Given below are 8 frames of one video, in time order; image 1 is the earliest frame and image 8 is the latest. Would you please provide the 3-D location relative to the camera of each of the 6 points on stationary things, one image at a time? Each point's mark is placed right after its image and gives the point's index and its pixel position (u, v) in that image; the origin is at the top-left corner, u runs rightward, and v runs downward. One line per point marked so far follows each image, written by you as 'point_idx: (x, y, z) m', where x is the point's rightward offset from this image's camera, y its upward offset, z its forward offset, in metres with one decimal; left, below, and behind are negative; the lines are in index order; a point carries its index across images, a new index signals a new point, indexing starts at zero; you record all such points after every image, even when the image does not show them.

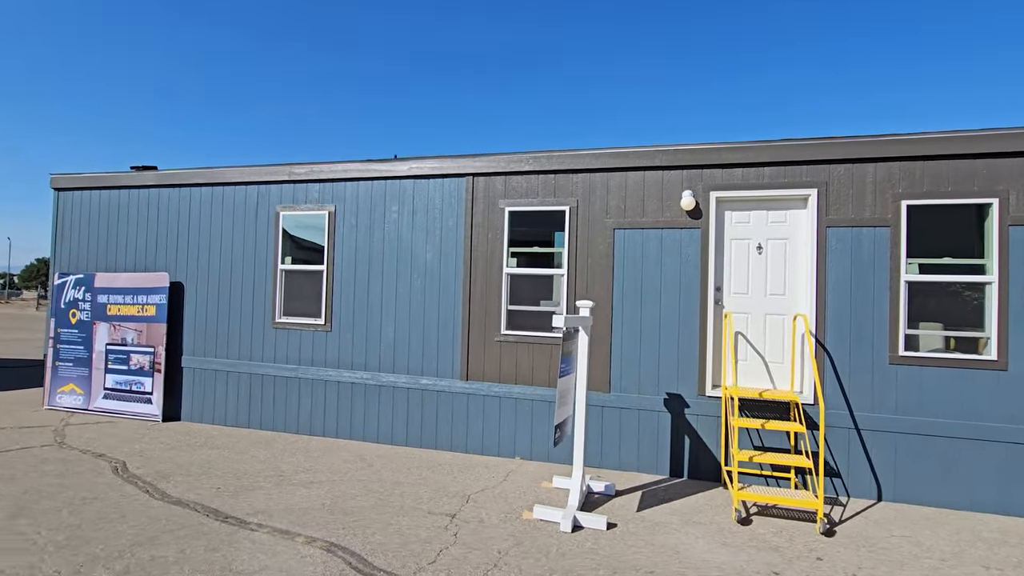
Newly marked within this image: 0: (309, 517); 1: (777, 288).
0: (-1.8, -2.0, +4.5) m
1: (+3.0, 0.0, +5.7) m
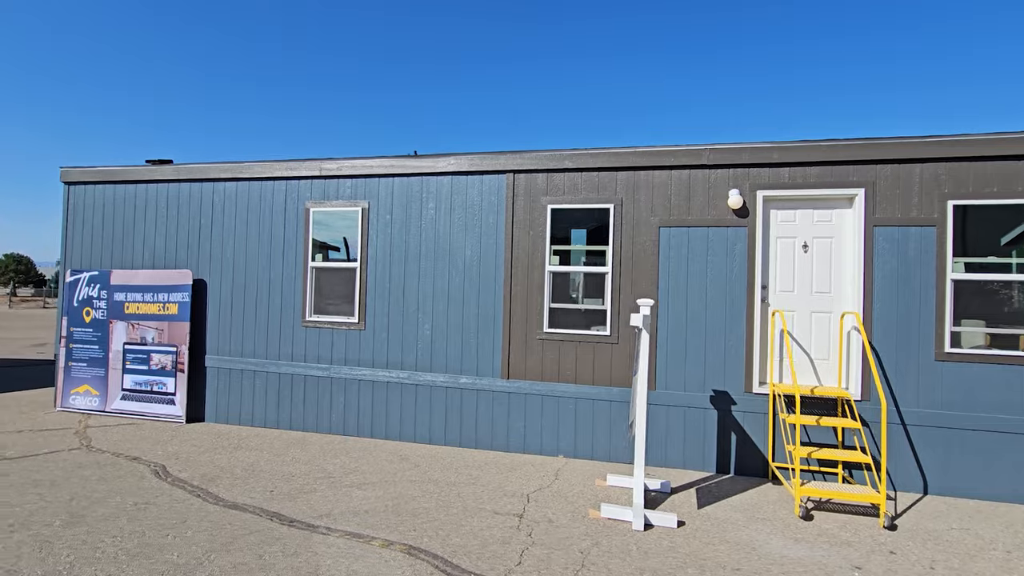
0: (-1.2, -2.0, +4.4) m
1: (+3.5, 0.0, +5.8) m
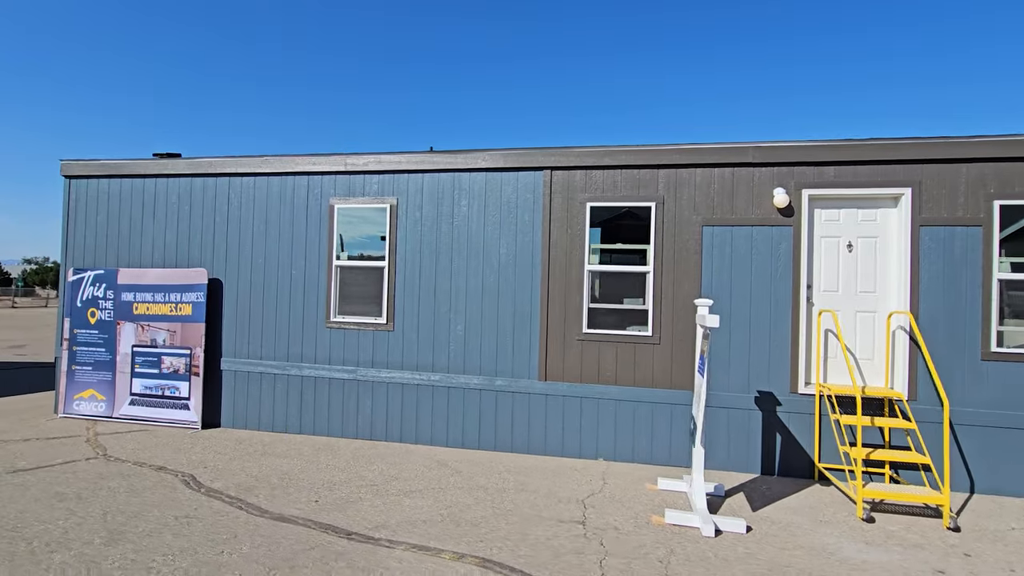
0: (-0.6, -2.0, +4.2) m
1: (+4.0, 0.0, +5.7) m
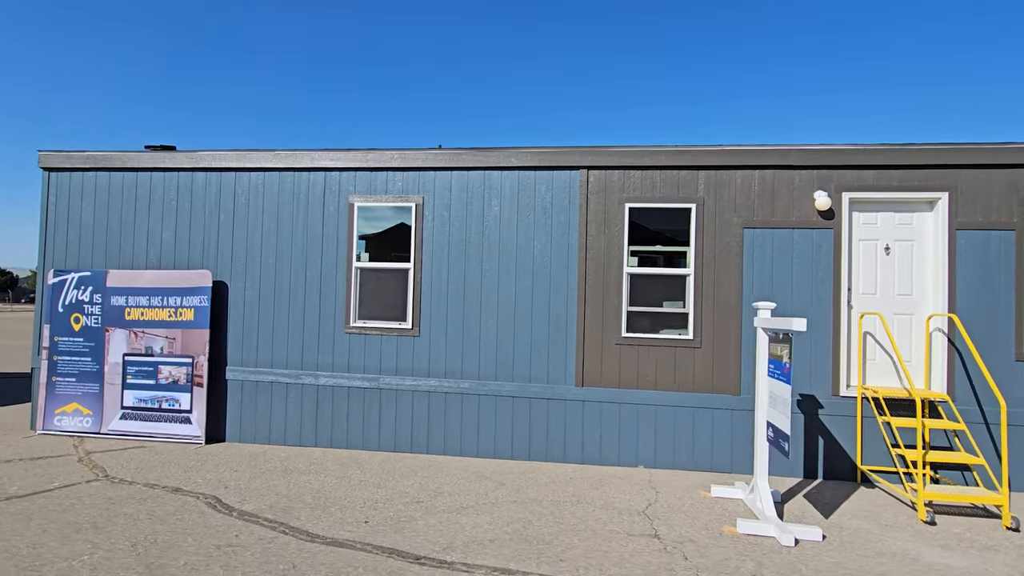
0: (0.0, -2.0, +3.9) m
1: (+4.5, 0.0, +5.8) m
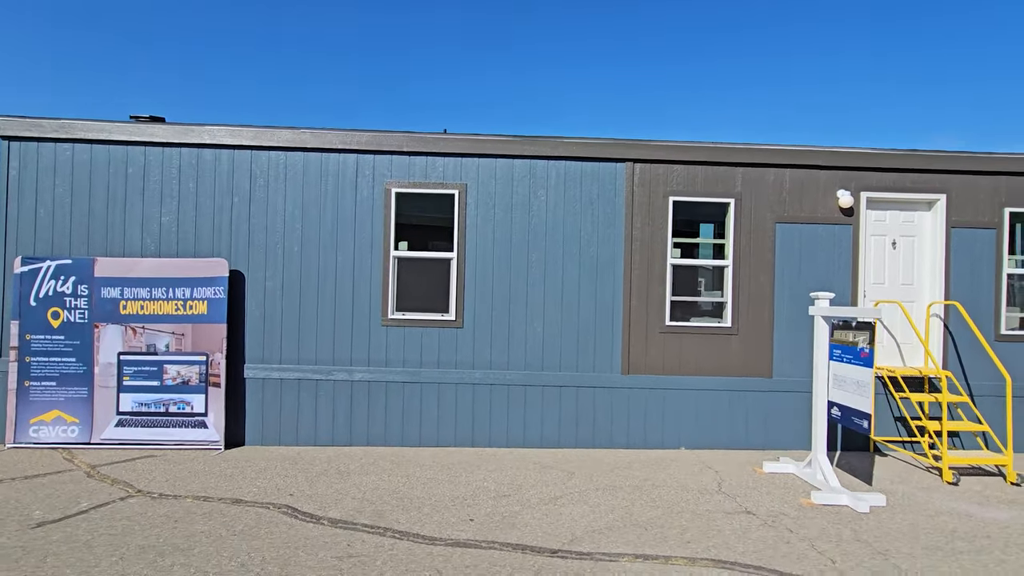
0: (+0.9, -2.0, +4.0) m
1: (+5.1, +0.1, +6.6) m
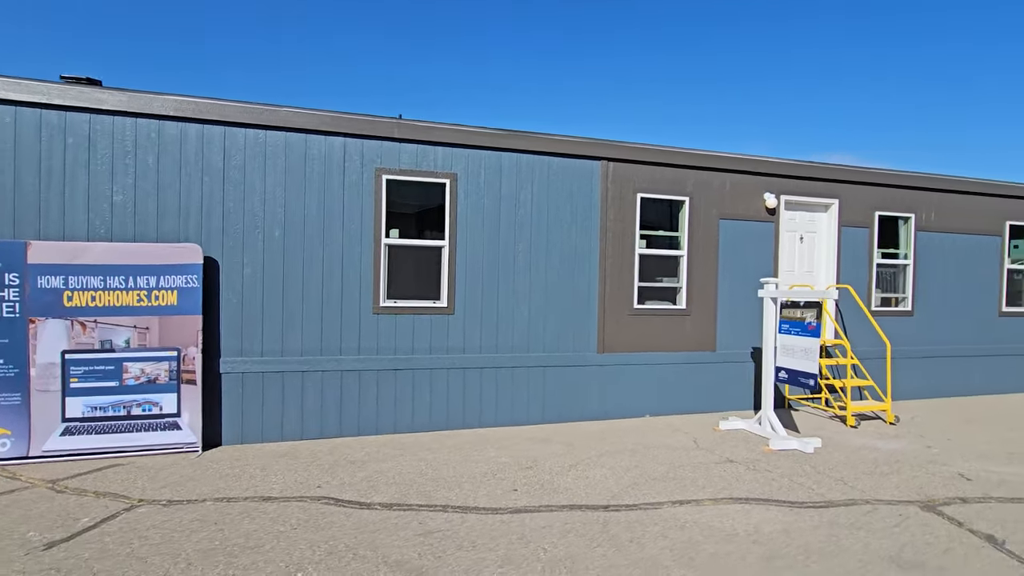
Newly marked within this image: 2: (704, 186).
0: (+1.3, -1.8, +4.7) m
1: (+4.7, +0.3, +8.1) m
2: (+2.8, +1.5, +7.4) m
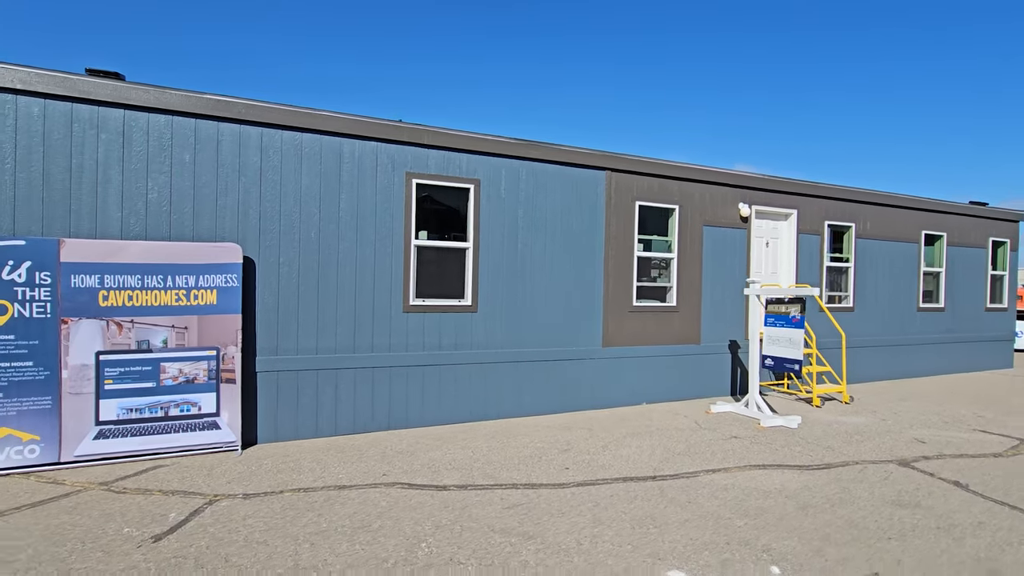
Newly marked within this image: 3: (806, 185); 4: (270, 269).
0: (+1.8, -1.8, +5.4) m
1: (+4.7, +0.3, +9.2) m
2: (+2.9, +1.5, +8.3) m
3: (+5.3, +1.9, +9.3) m
4: (-2.8, +0.2, +5.9) m
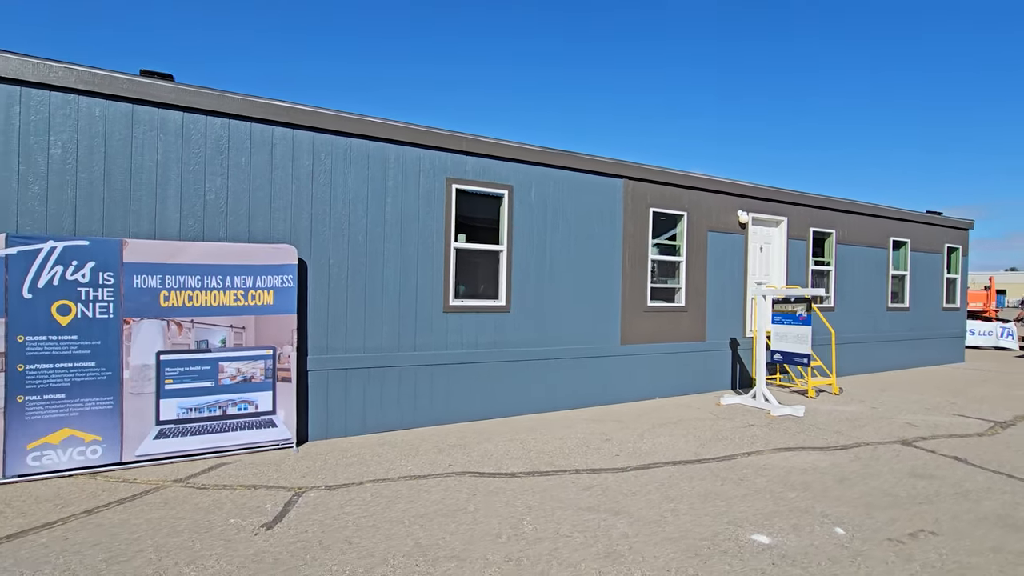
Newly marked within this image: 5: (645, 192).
0: (+2.4, -1.8, +5.9) m
1: (+5.0, +0.3, +9.9) m
2: (+3.2, +1.5, +8.9) m
3: (+5.5, +1.8, +10.0) m
4: (-2.3, +0.2, +6.0) m
5: (+2.2, +1.6, +8.3) m
